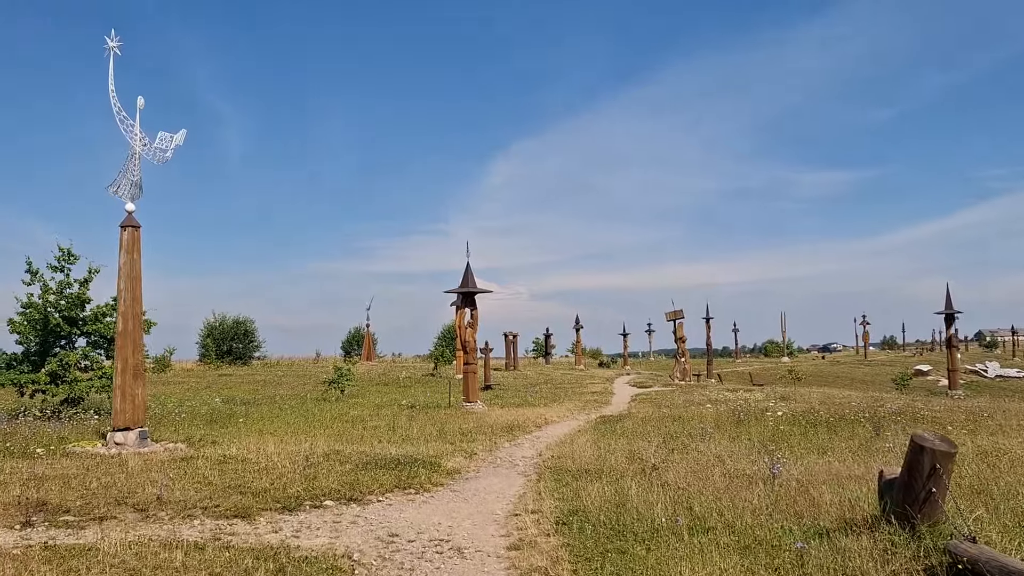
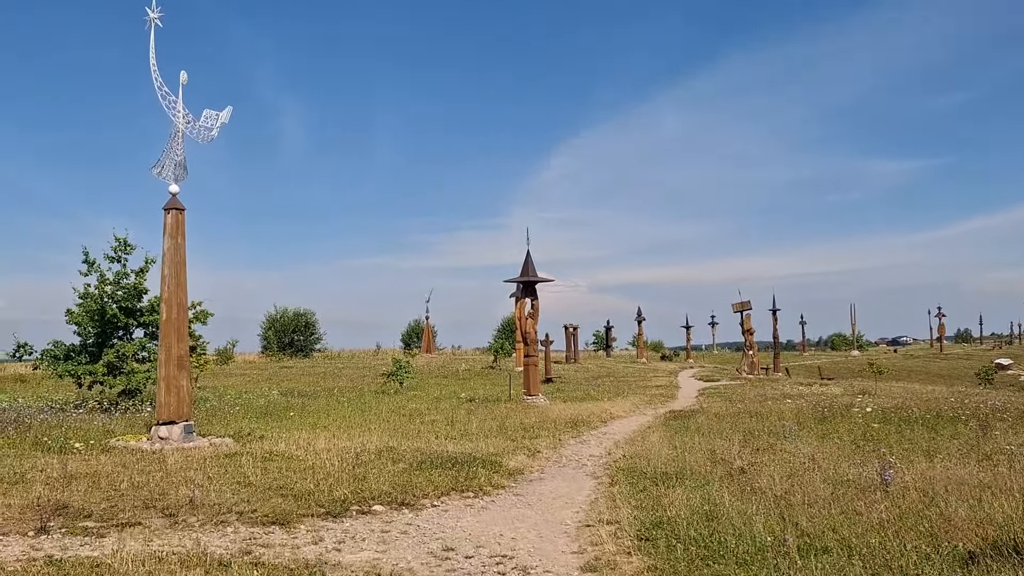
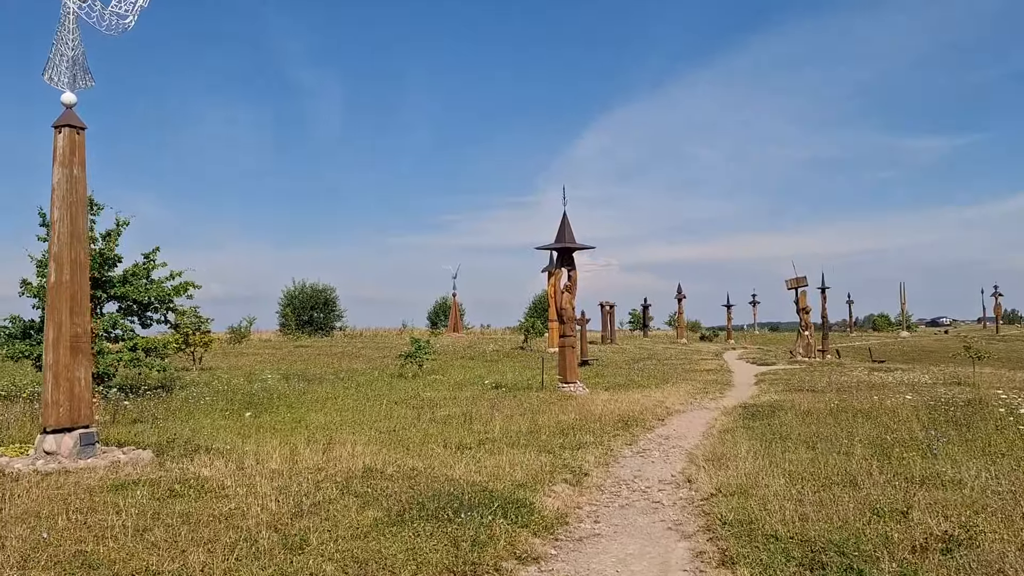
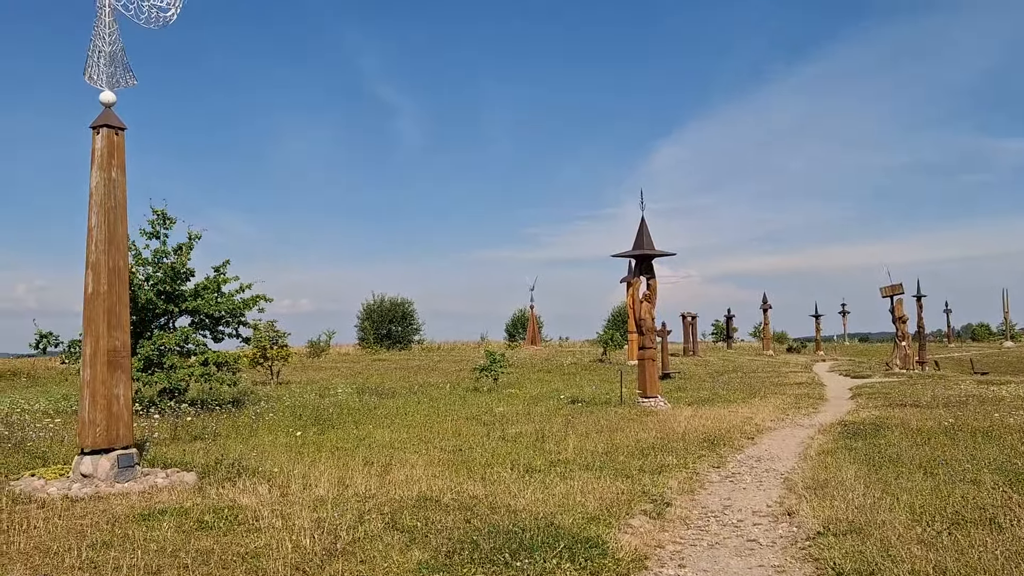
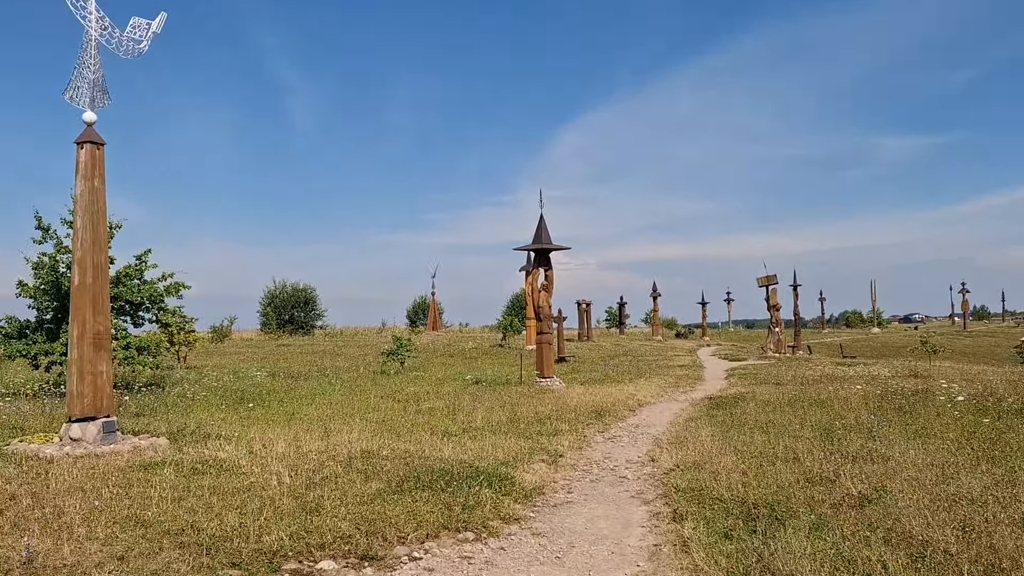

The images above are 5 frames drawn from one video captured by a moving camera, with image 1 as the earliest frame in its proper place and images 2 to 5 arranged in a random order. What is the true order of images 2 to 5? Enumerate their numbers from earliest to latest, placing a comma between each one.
2, 5, 3, 4
